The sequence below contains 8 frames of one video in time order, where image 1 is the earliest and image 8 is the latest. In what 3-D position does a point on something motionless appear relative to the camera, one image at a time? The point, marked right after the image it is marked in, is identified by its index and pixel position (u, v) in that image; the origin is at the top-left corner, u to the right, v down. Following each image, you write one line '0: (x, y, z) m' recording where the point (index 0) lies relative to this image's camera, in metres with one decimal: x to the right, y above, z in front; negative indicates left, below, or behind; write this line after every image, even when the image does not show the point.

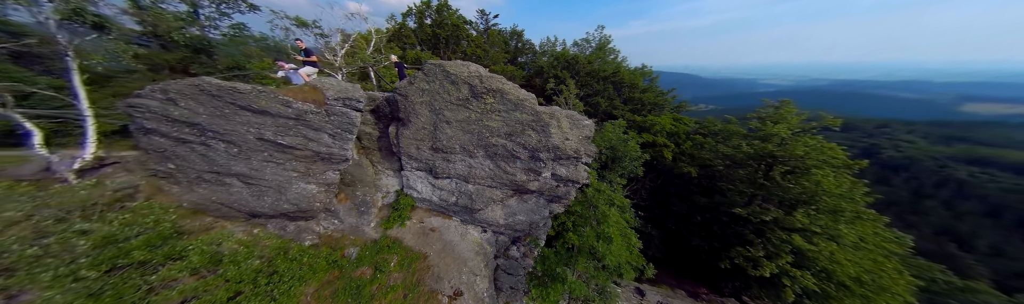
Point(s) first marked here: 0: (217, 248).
0: (-12.0, -4.0, +6.4) m
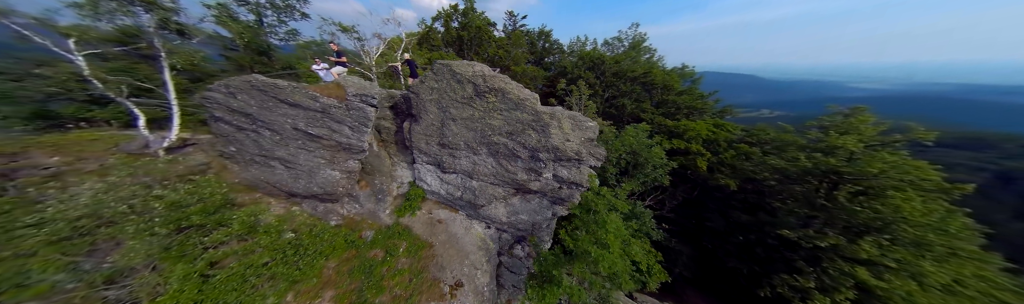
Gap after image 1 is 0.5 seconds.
0: (-12.0, -3.3, +7.6) m
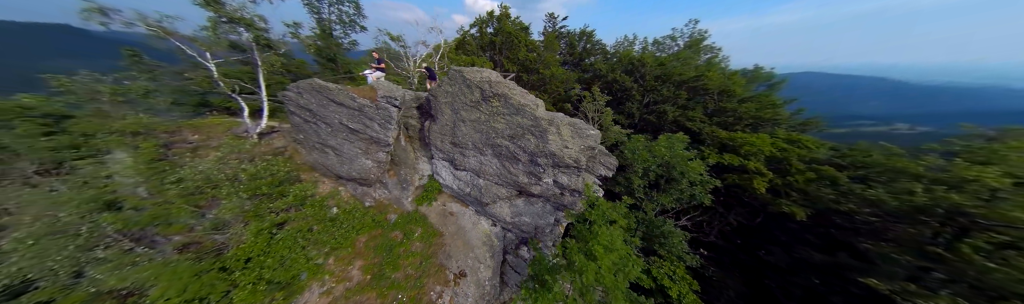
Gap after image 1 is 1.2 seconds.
0: (-11.8, -2.6, +9.5) m
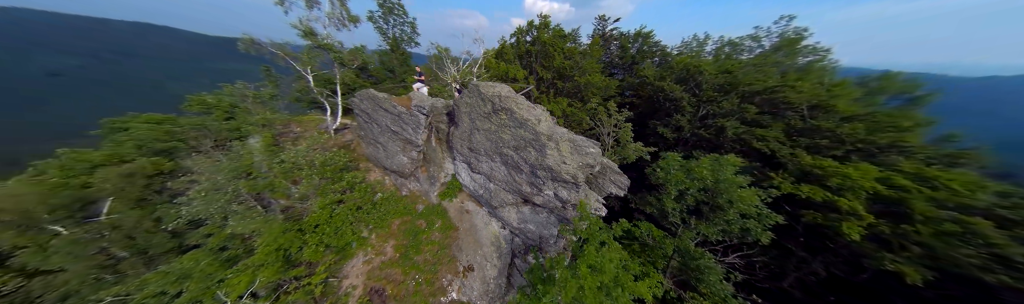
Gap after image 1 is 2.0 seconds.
0: (-11.0, -2.2, +11.9) m
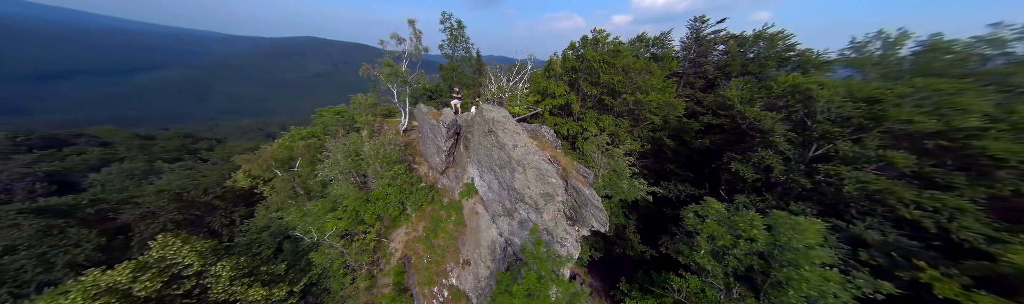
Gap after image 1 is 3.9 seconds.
0: (-9.9, -1.9, +15.6) m
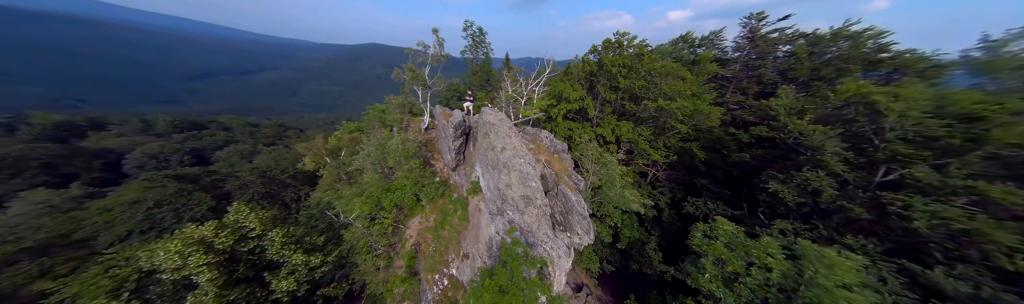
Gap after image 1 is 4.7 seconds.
0: (-9.2, -1.5, +17.1) m
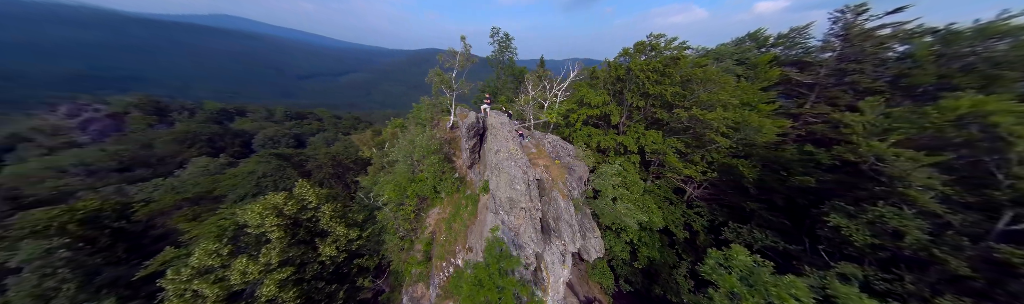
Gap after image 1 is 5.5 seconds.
0: (-7.9, -1.2, +18.8) m
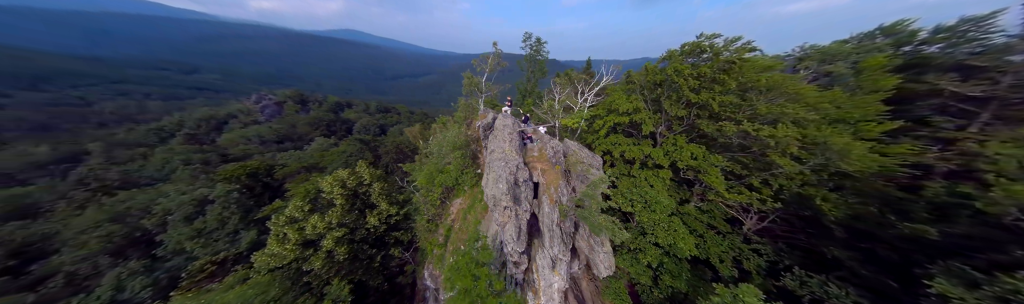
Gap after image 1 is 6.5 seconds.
0: (-5.9, -0.6, +20.8) m
